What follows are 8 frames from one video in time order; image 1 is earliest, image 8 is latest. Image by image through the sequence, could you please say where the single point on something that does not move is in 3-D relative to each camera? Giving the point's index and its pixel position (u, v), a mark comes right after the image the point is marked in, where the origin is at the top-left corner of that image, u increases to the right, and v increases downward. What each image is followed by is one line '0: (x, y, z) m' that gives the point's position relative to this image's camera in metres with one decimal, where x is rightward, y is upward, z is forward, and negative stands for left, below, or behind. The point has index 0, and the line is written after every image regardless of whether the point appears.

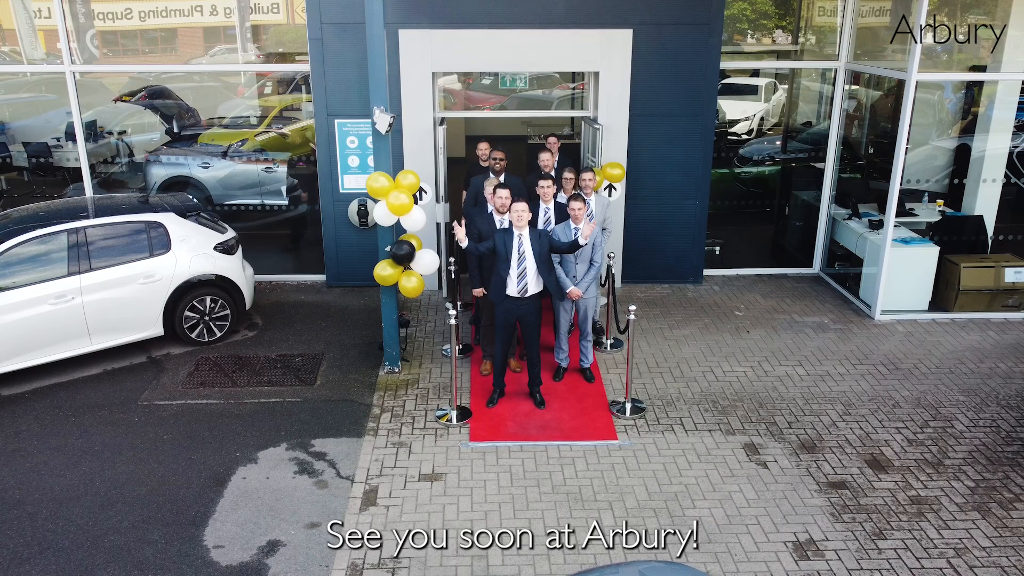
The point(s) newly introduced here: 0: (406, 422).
0: (-1.1, -1.4, +6.4) m
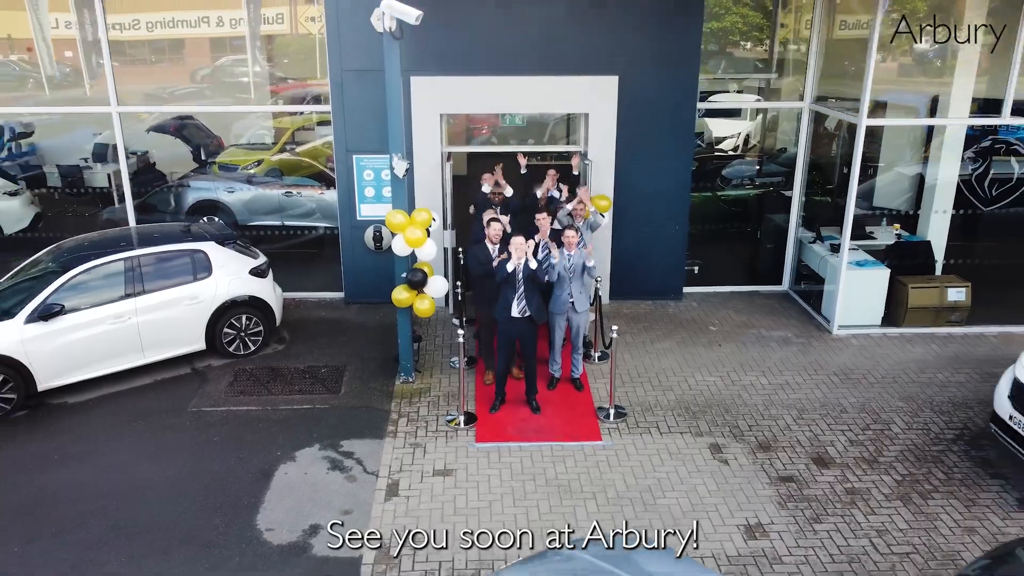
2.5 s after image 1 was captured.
0: (-1.1, -1.7, +7.4) m
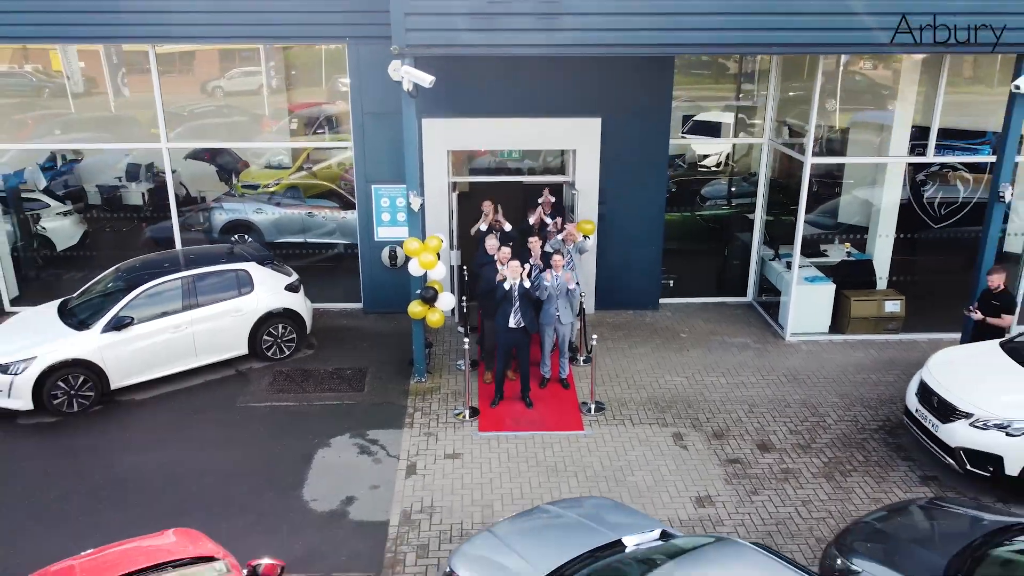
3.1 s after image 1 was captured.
0: (-1.2, -1.9, +8.8) m
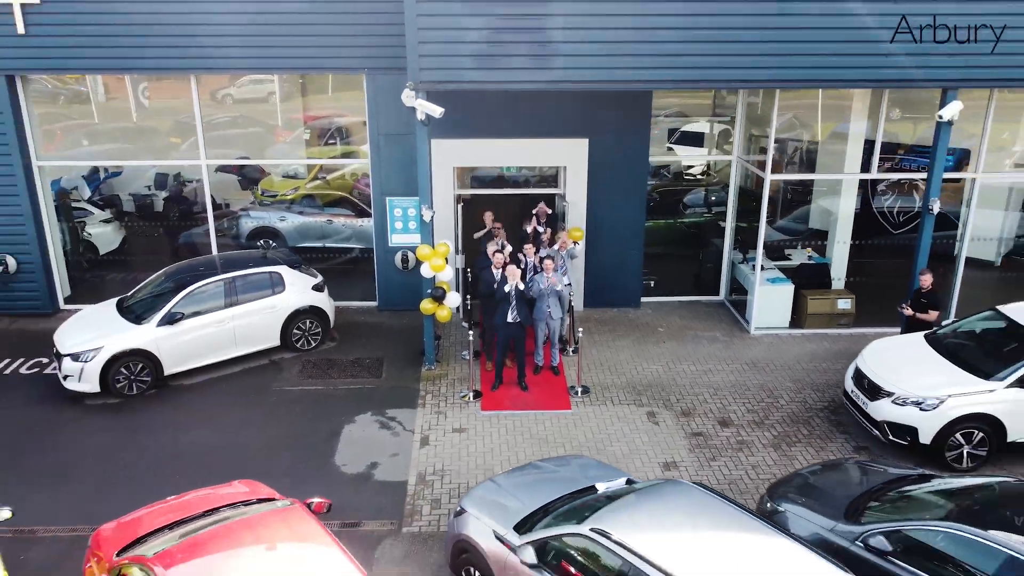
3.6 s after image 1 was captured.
0: (-1.2, -1.9, +10.3) m
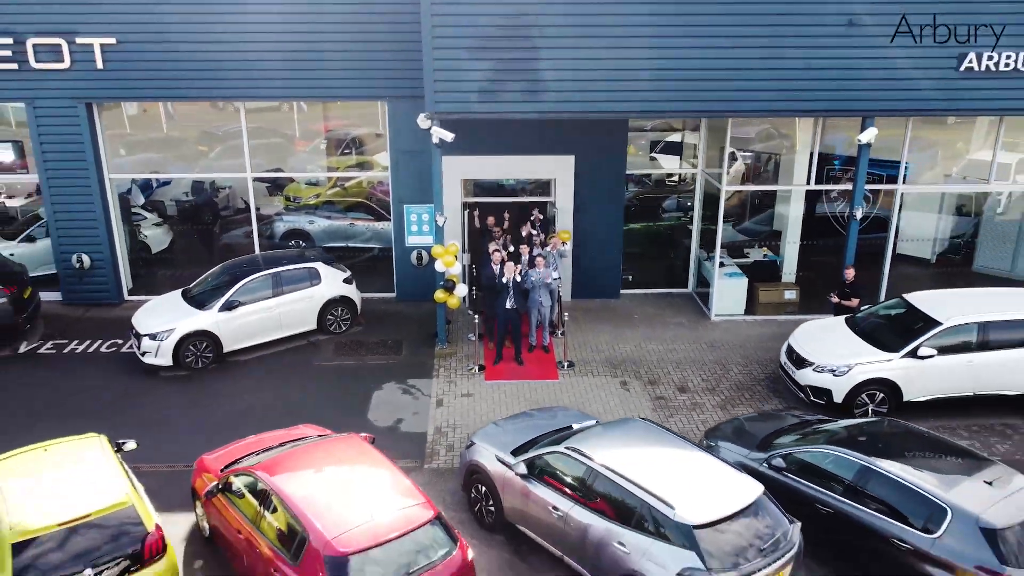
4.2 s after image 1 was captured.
0: (-1.2, -1.8, +12.5) m
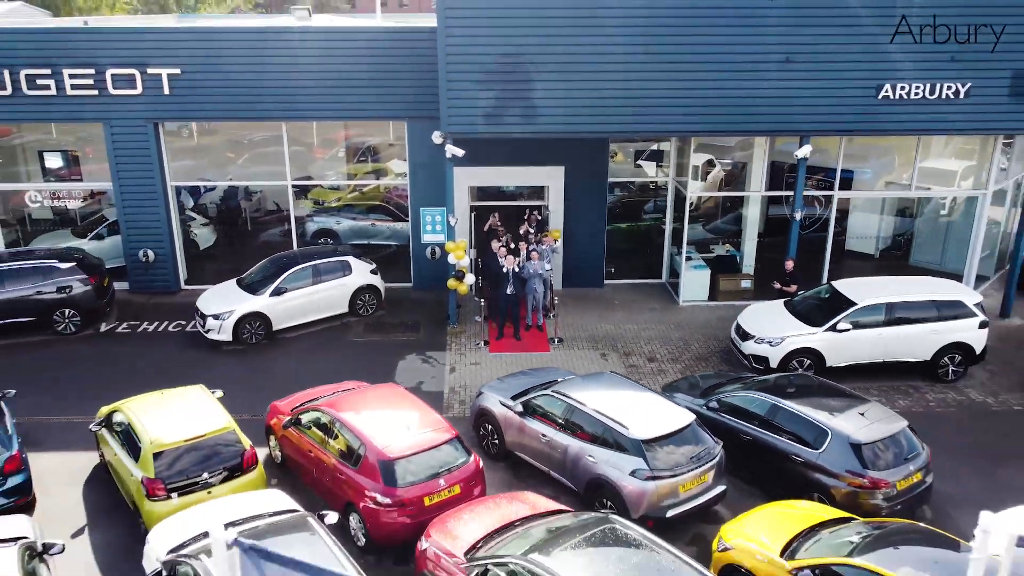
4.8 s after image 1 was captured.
0: (-1.2, -1.5, +15.1) m
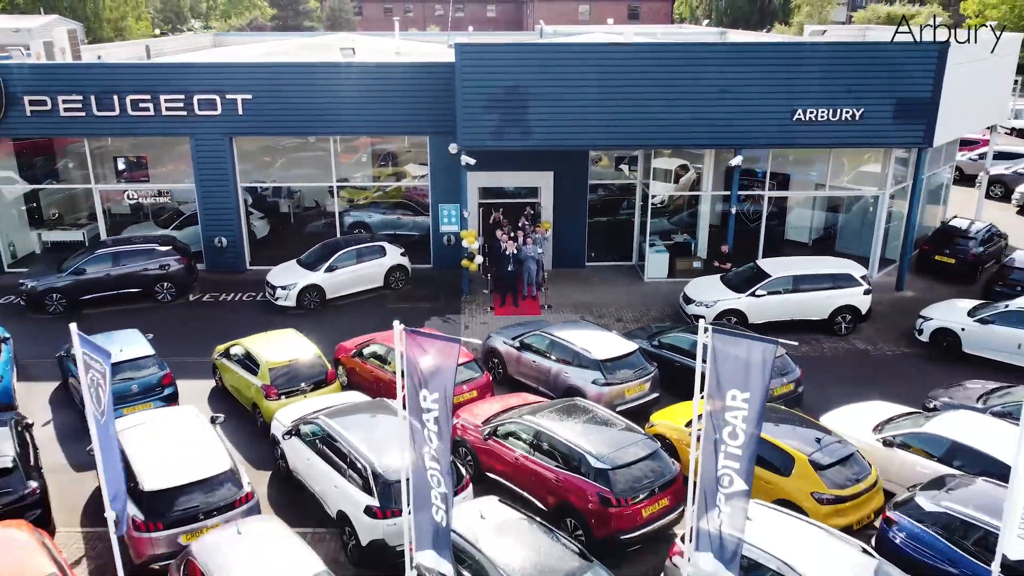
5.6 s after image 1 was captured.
0: (-1.3, -0.8, +19.5) m
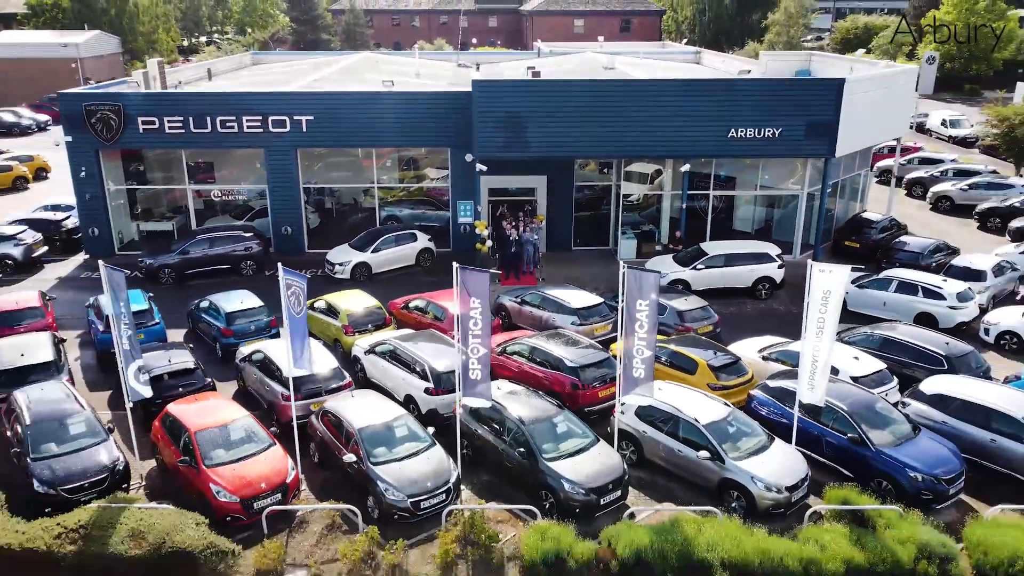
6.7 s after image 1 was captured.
0: (-1.1, +0.2, +25.5) m
